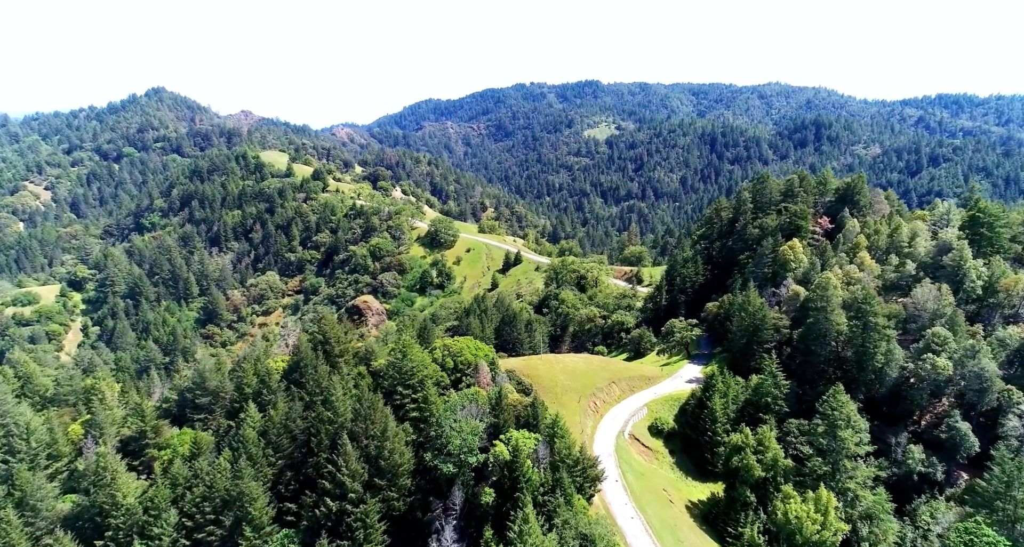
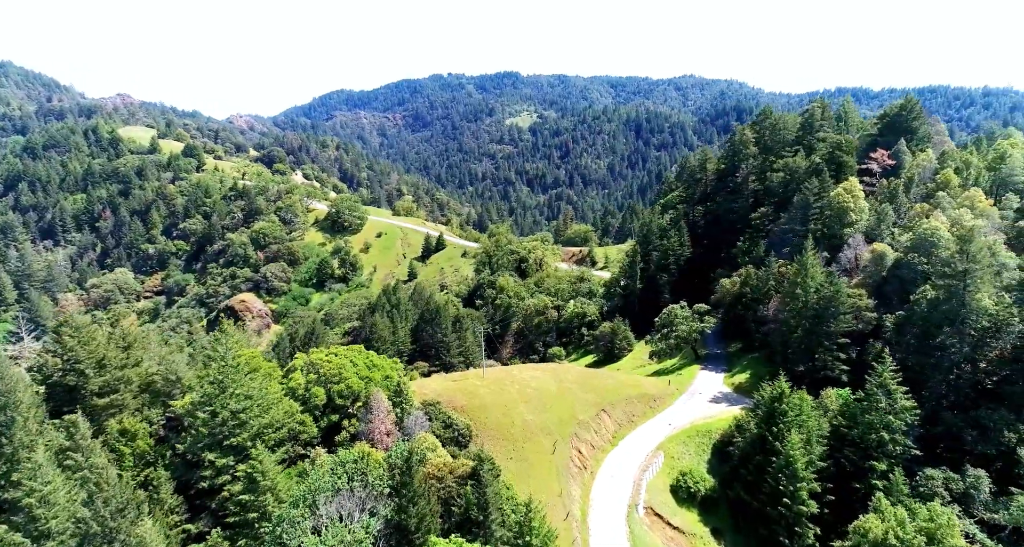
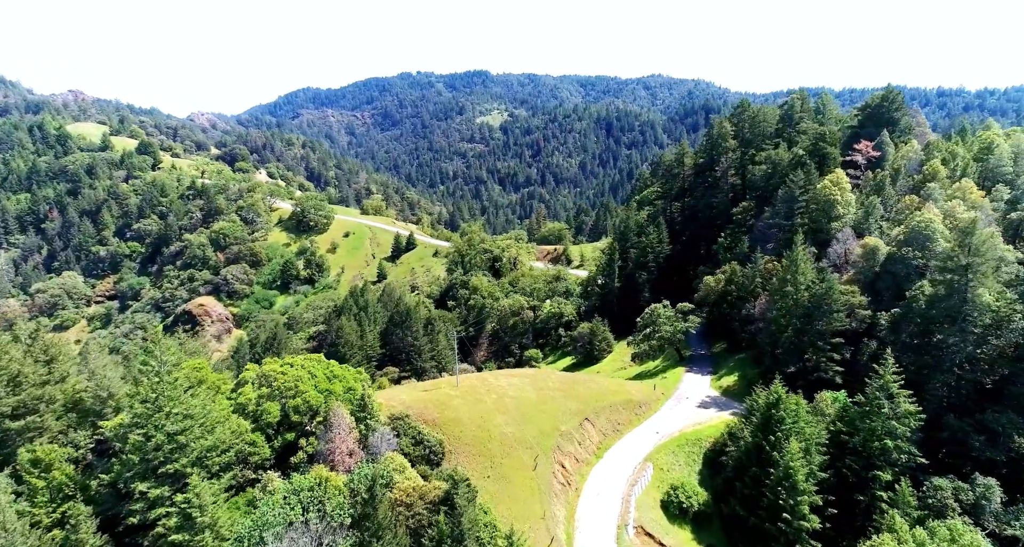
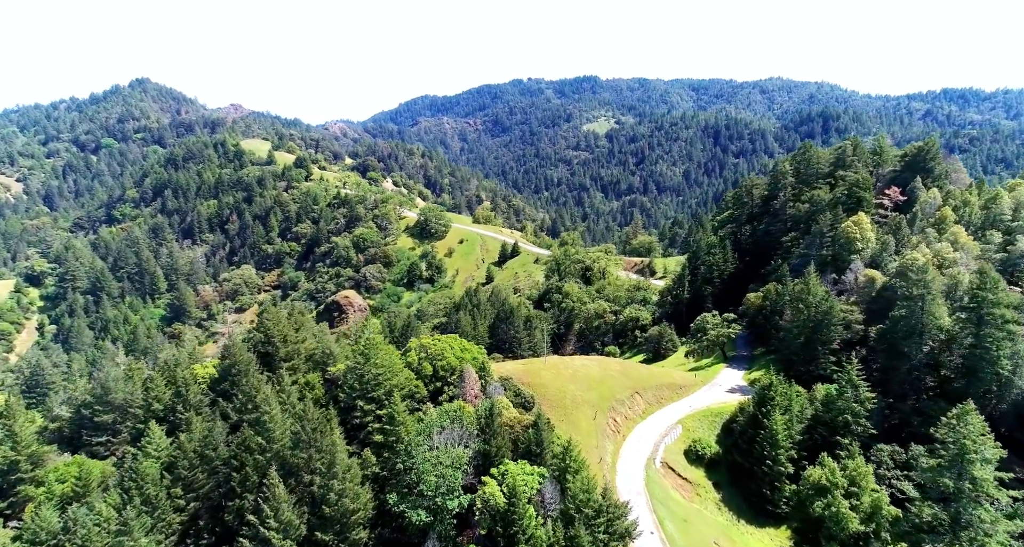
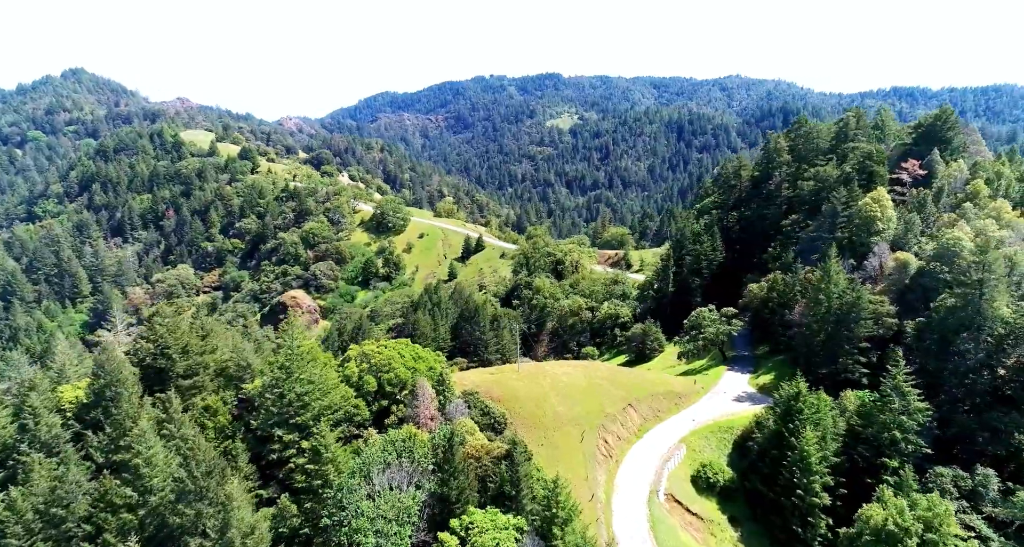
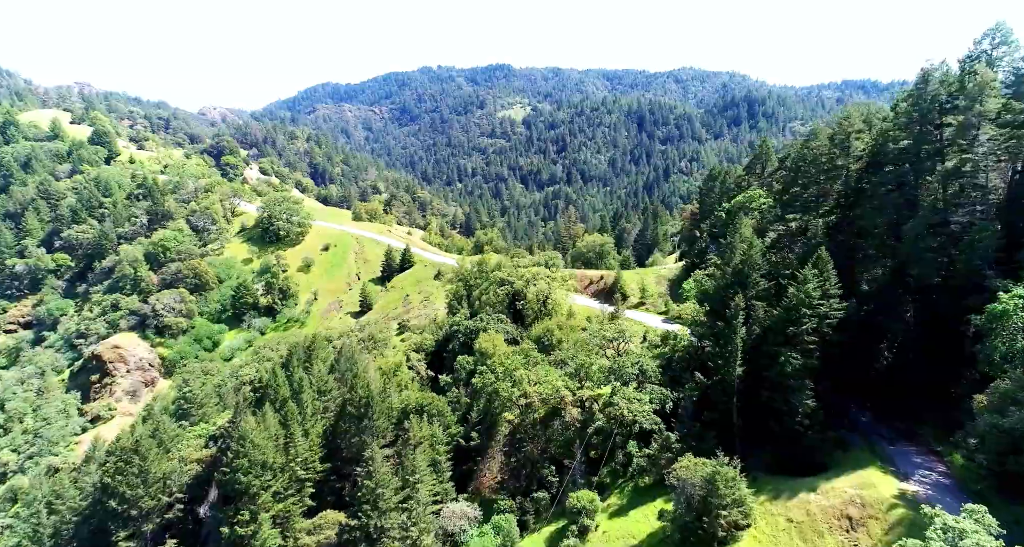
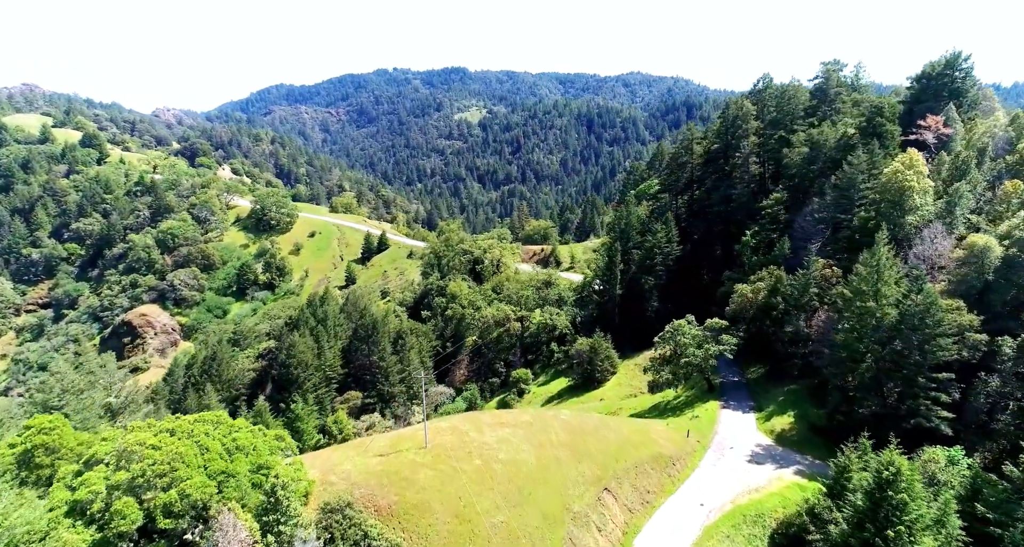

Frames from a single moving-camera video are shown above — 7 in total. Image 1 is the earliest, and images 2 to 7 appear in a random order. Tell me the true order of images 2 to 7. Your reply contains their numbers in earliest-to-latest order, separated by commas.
4, 5, 2, 3, 7, 6
